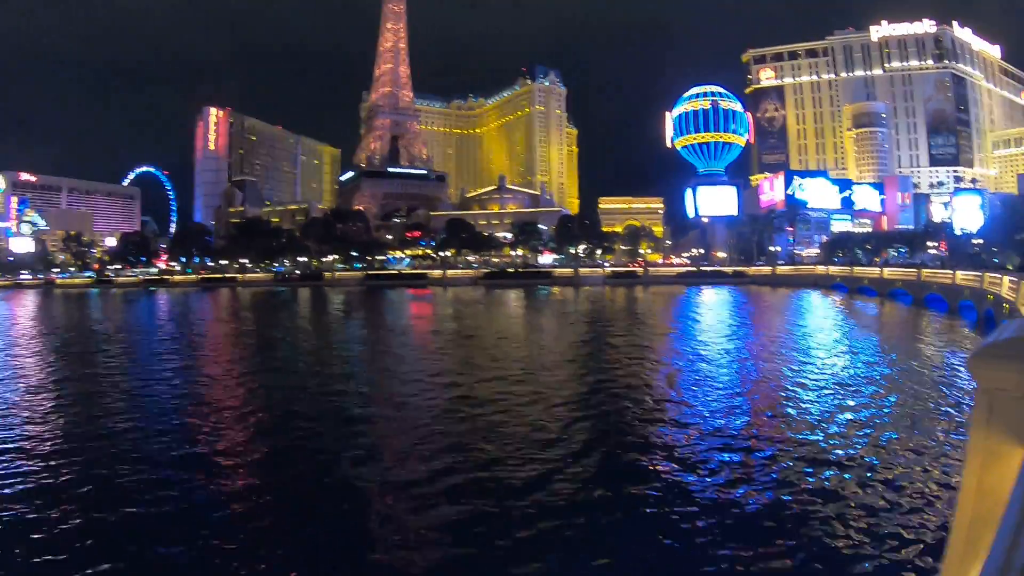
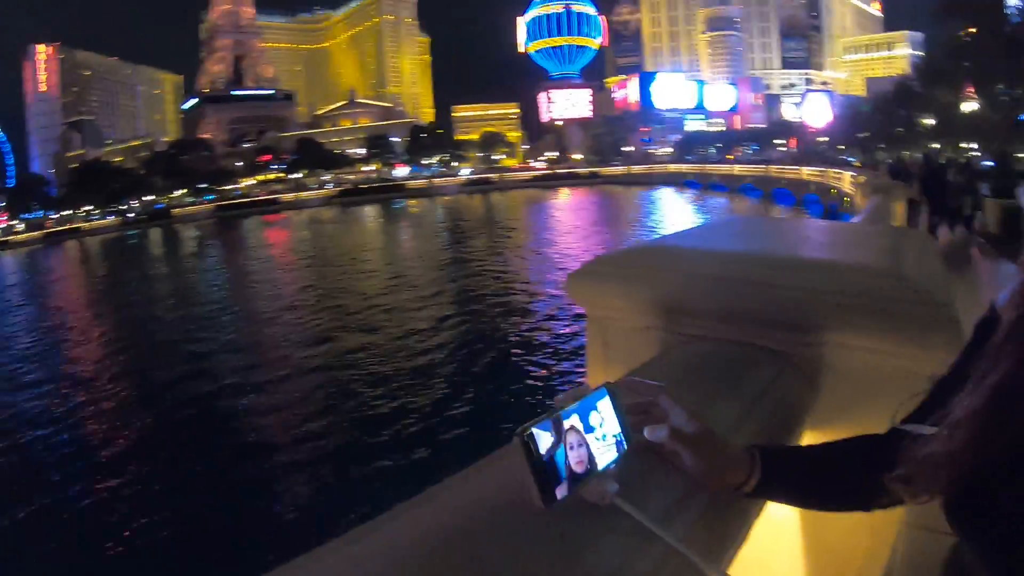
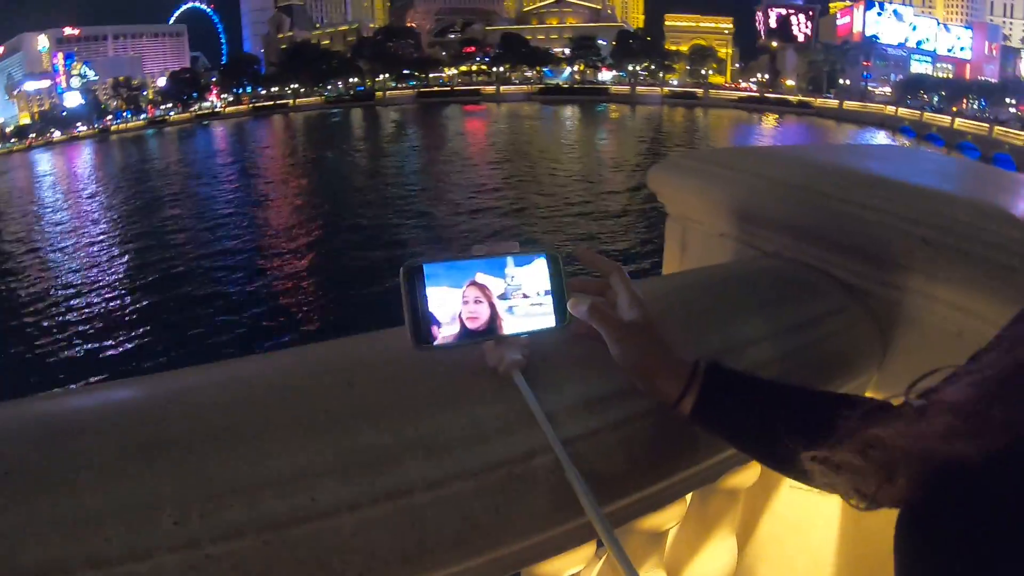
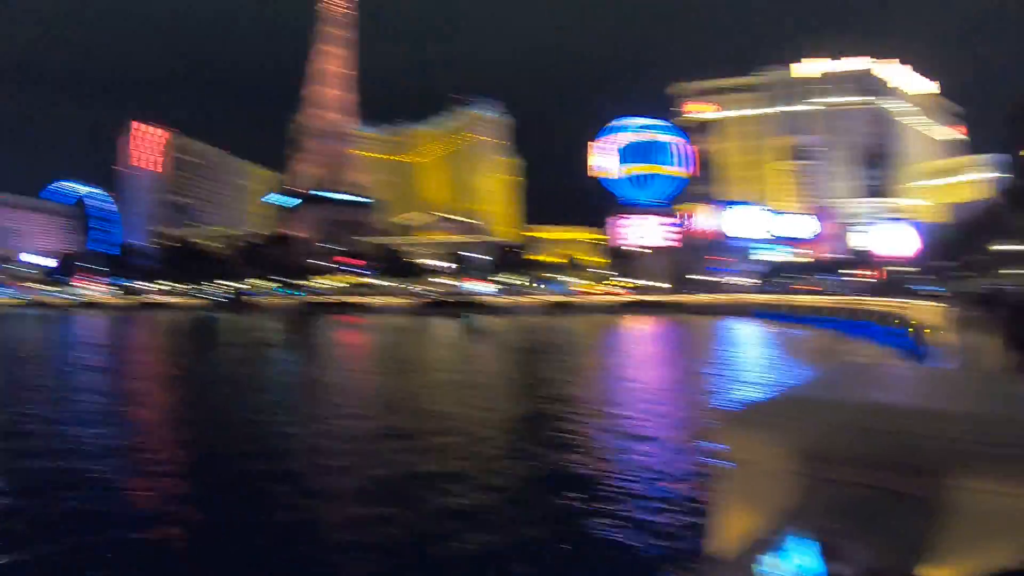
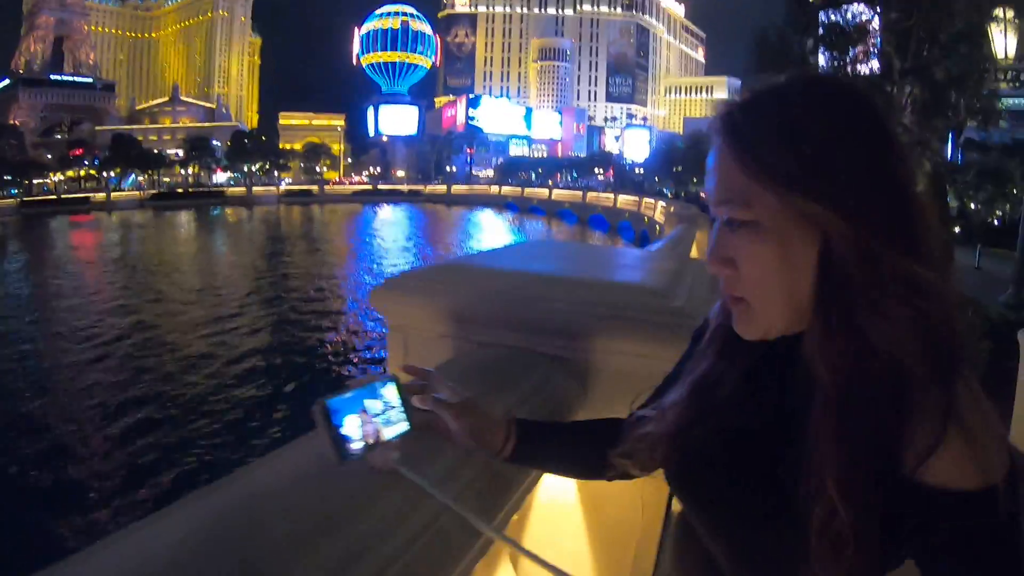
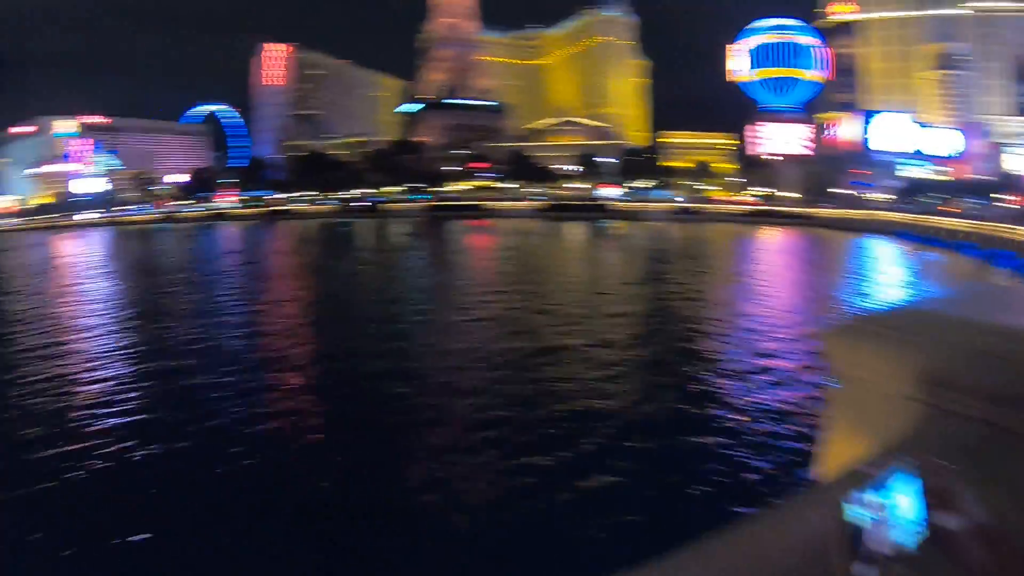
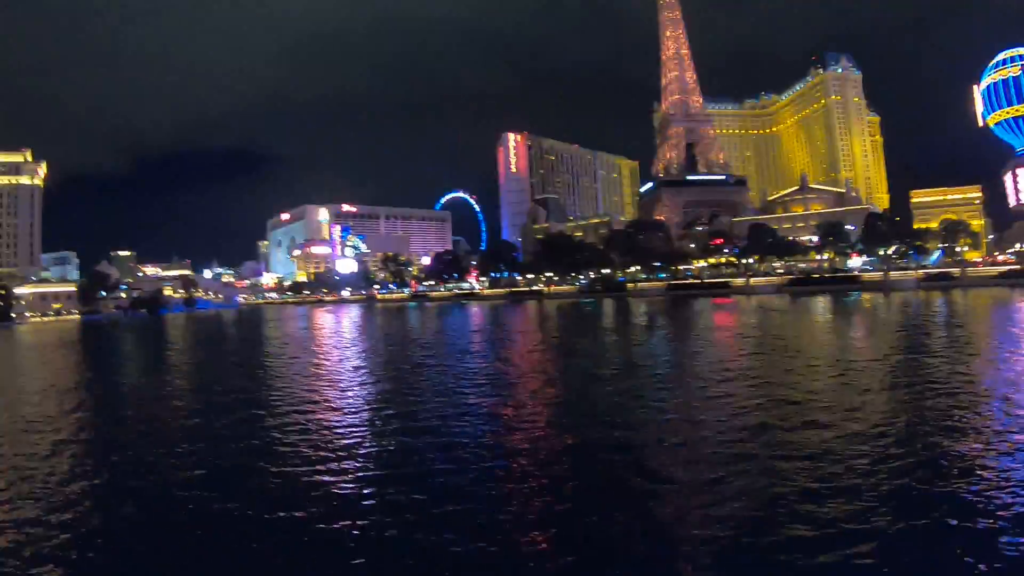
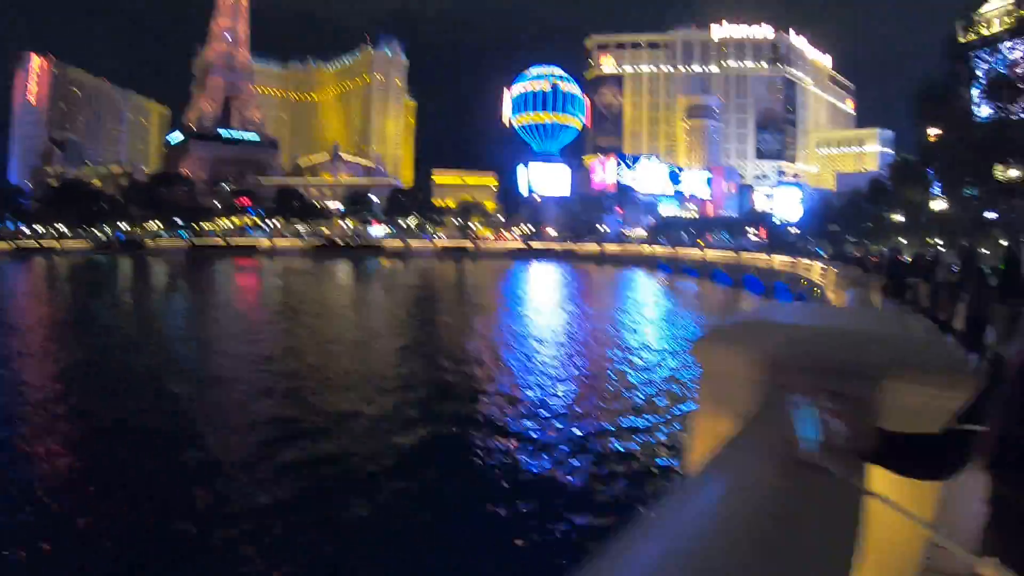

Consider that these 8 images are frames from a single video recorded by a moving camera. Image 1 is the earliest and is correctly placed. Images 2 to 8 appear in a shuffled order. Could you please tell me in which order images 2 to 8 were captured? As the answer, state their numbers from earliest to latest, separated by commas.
8, 5, 3, 2, 6, 7, 4
